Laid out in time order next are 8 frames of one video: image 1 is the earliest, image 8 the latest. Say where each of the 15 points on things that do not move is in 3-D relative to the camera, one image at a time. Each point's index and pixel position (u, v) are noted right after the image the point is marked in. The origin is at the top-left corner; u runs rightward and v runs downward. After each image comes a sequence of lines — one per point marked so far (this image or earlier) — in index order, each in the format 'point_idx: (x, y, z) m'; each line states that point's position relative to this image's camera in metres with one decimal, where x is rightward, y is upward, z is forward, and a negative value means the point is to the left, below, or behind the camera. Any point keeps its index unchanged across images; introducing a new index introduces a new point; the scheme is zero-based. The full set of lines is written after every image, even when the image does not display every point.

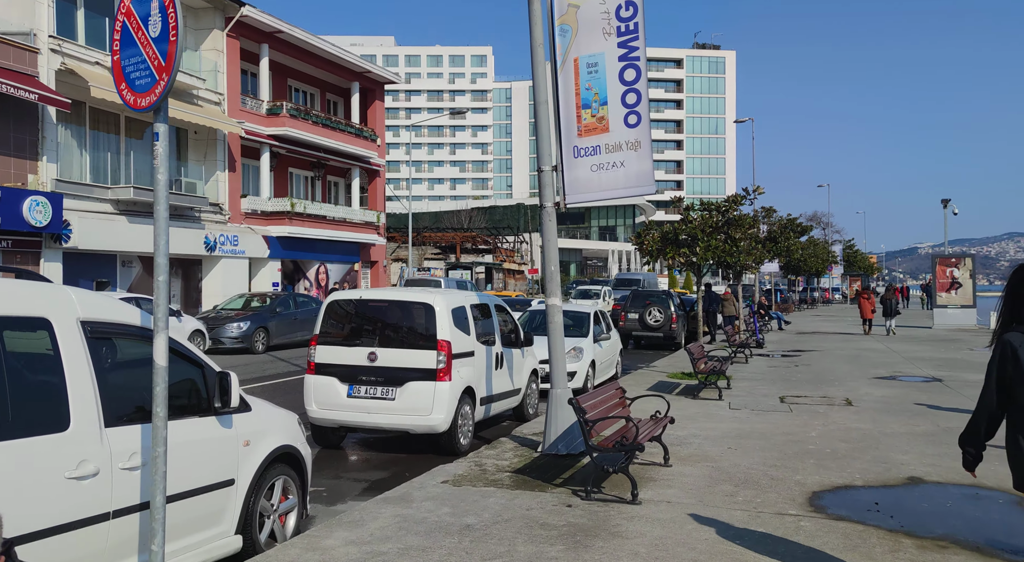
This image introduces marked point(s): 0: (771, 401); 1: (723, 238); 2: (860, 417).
0: (+4.0, -1.8, +12.6) m
1: (+4.2, +0.9, +16.5) m
2: (+4.7, -1.8, +11.2) m
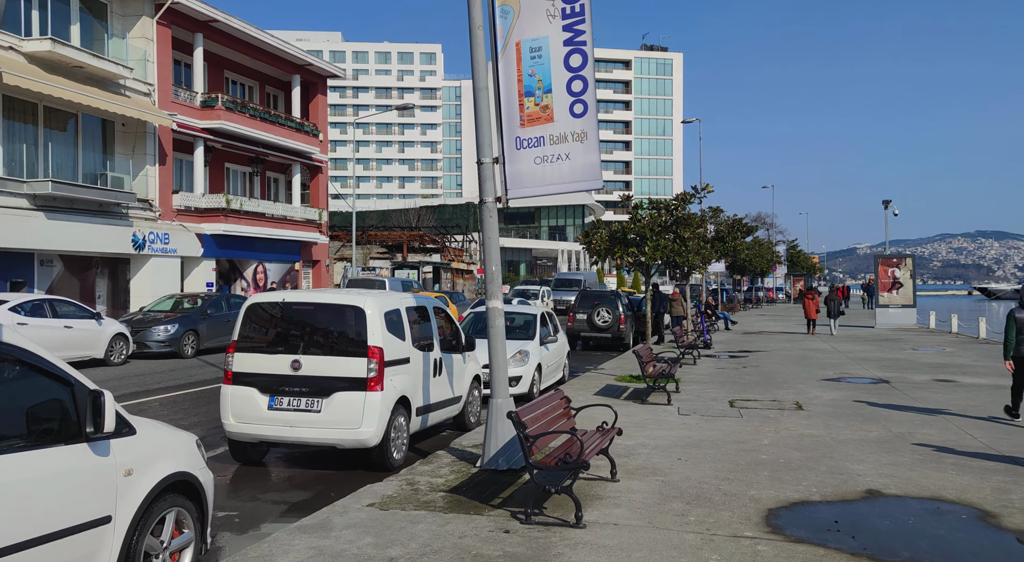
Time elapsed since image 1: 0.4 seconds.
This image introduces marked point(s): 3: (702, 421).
0: (+3.1, -1.8, +12.3) m
1: (+3.2, +0.9, +16.2) m
2: (+3.9, -1.8, +10.9) m
3: (+2.5, -1.8, +10.9) m
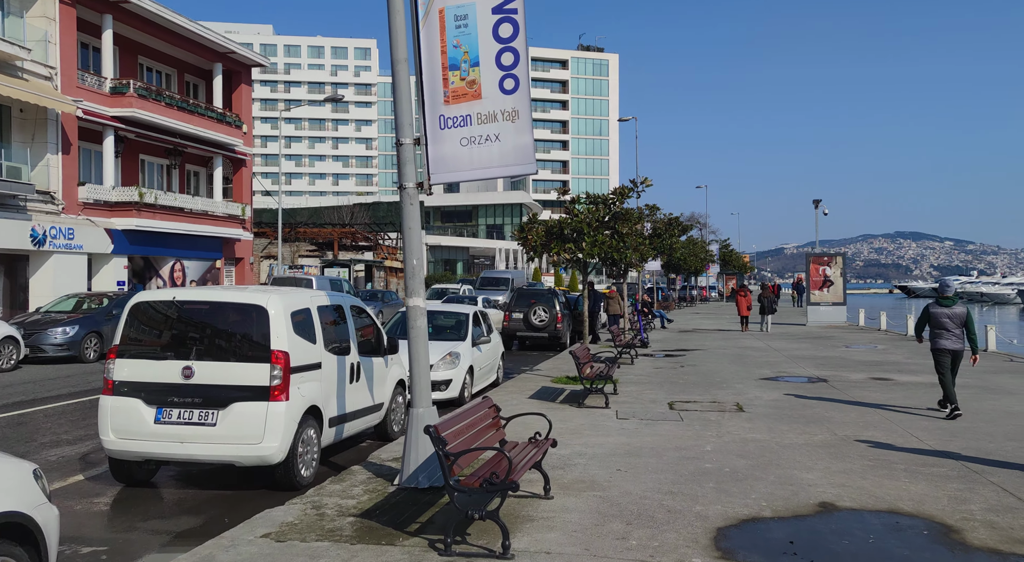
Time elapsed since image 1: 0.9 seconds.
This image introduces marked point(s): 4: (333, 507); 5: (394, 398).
0: (+2.1, -1.8, +11.7) m
1: (+1.8, +0.9, +15.6) m
2: (+3.0, -1.8, +10.4) m
3: (+1.6, -1.8, +10.3) m
4: (-1.3, -1.7, +6.2) m
5: (-1.4, -1.4, +9.8) m
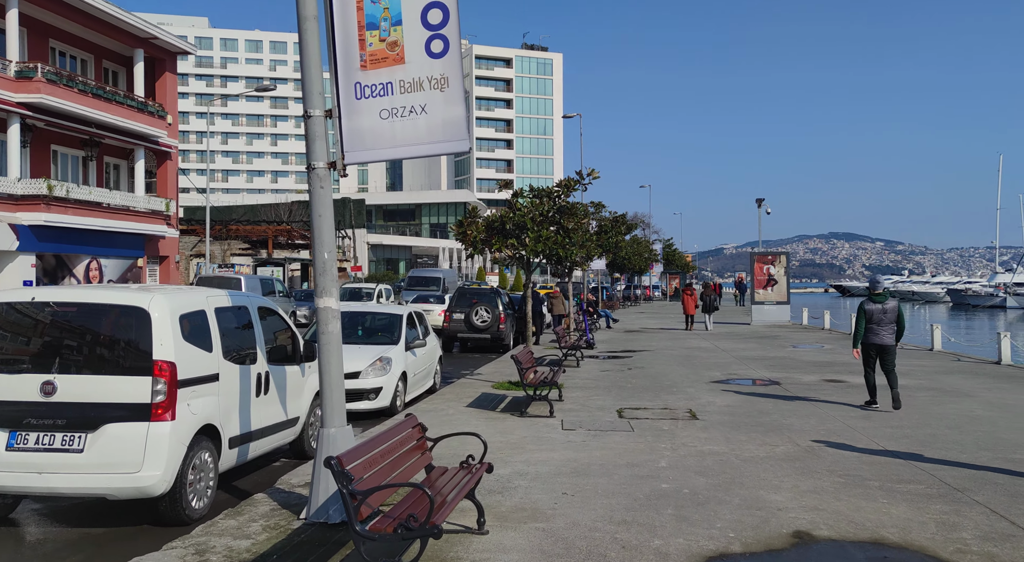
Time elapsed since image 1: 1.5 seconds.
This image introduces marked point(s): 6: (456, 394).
0: (+1.3, -1.8, +10.8) m
1: (+0.8, +0.9, +14.7) m
2: (+2.3, -1.8, +9.6) m
3: (+0.9, -1.8, +9.4) m
4: (-1.8, -1.7, +5.1) m
5: (-2.1, -1.4, +8.7) m
6: (-0.9, -1.8, +13.3) m
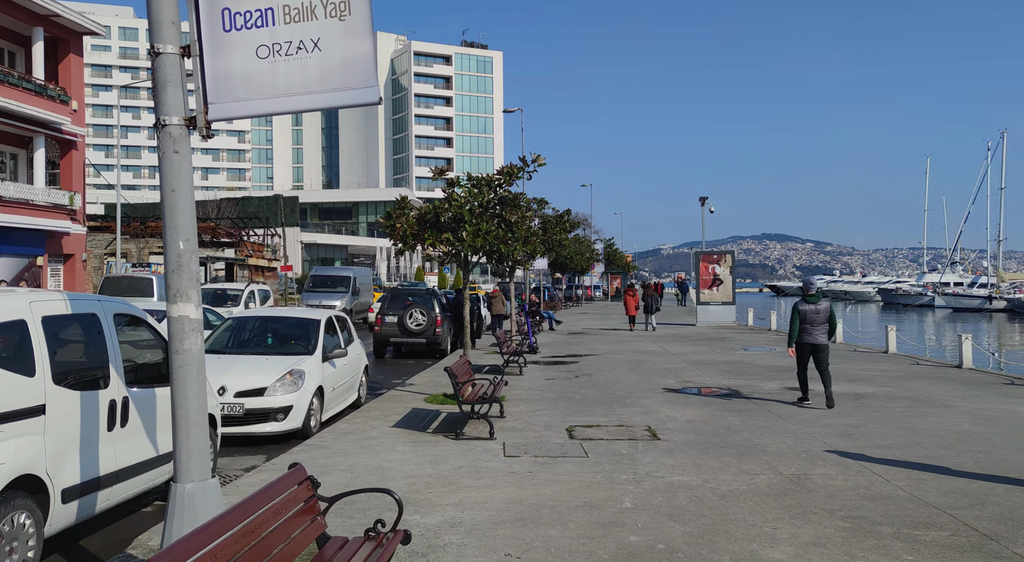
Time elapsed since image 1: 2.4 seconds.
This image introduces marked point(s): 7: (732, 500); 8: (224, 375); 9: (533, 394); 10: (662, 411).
0: (+0.5, -1.8, +9.4) m
1: (-0.3, +0.9, +13.2) m
2: (+1.6, -1.8, +8.2) m
3: (+0.2, -1.8, +7.9) m
4: (-2.1, -1.7, +3.5) m
5: (-2.7, -1.4, +7.0) m
6: (-1.8, -1.8, +11.7) m
7: (+1.8, -1.8, +6.6) m
8: (-3.4, -1.1, +9.8) m
9: (+0.3, -1.8, +12.9) m
10: (+2.0, -1.8, +11.2) m
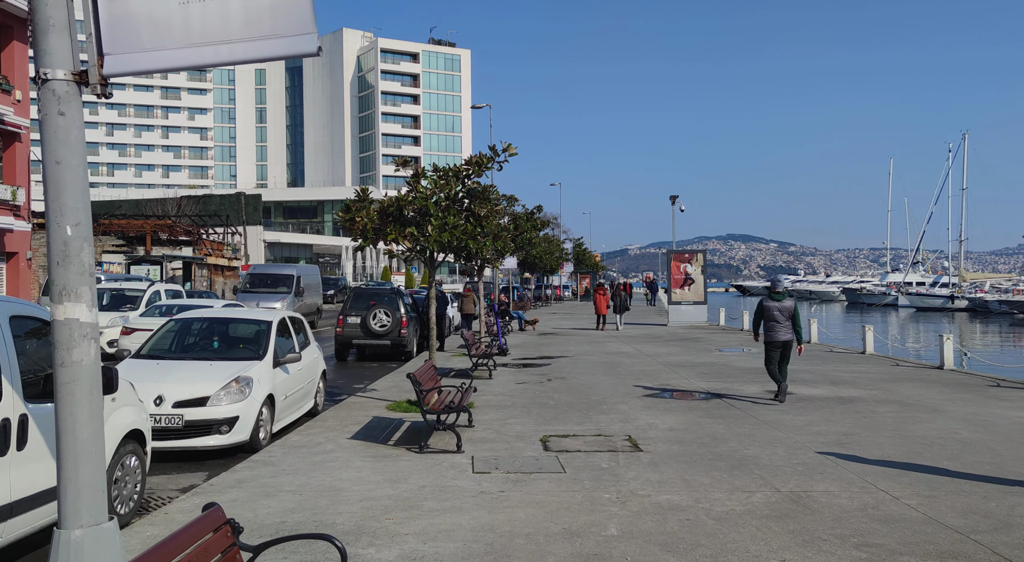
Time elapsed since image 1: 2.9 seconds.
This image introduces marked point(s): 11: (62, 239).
0: (+0.2, -1.7, +8.6) m
1: (-0.7, +1.0, +12.4) m
2: (+1.3, -1.7, +7.4) m
3: (-0.1, -1.7, +7.1) m
4: (-2.2, -1.7, +2.6) m
5: (-2.9, -1.3, +6.1) m
6: (-2.2, -1.8, +10.8) m
7: (+1.6, -1.7, +5.9) m
8: (-3.7, -1.1, +8.8) m
9: (-0.1, -1.7, +12.1) m
10: (+1.6, -1.7, +10.5) m
11: (-1.9, +0.2, +3.5) m
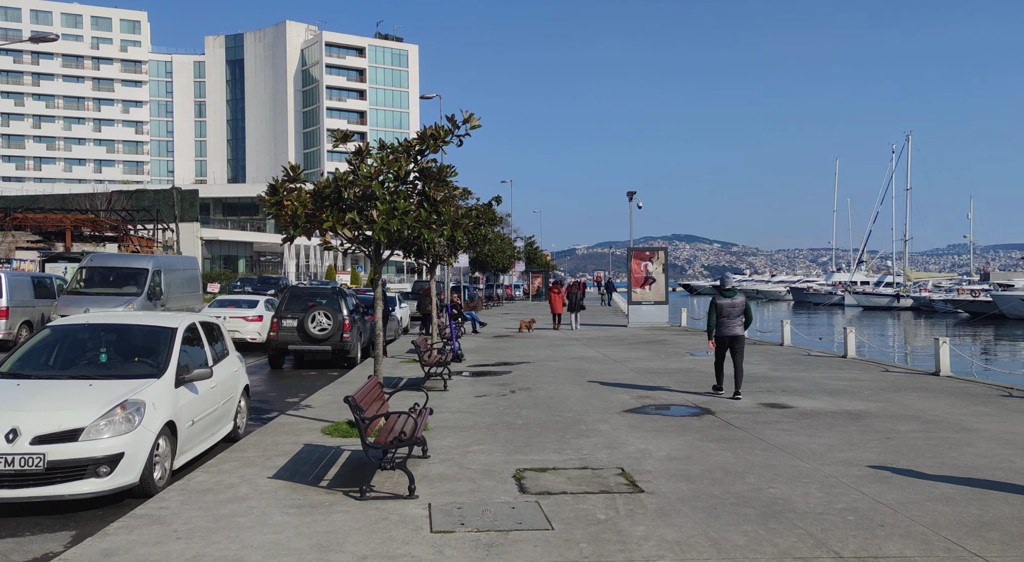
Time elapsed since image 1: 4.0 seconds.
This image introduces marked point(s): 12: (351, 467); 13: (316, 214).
0: (-0.1, -1.7, +6.7) m
1: (-1.2, +1.0, +10.5) m
2: (+1.2, -1.7, +5.7) m
3: (-0.2, -1.7, +5.3) m
4: (-2.1, -1.6, +0.6) m
5: (-3.0, -1.3, +4.1) m
6: (-2.6, -1.8, +8.9) m
7: (+1.5, -1.7, +4.1) m
8: (-4.0, -1.1, +6.7) m
9: (-0.6, -1.7, +10.3) m
10: (+1.3, -1.7, +8.8) m
11: (-1.8, +0.2, +1.5) m
12: (-1.5, -1.7, +7.7) m
13: (-2.4, +0.8, +10.0) m
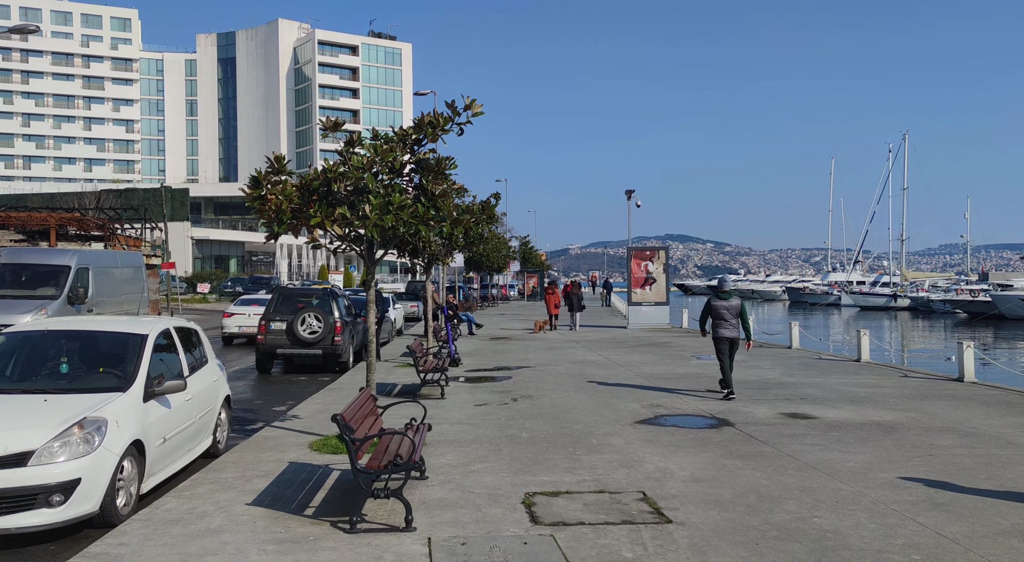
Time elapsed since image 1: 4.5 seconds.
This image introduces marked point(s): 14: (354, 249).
0: (0.0, -1.7, +5.9) m
1: (-1.2, +1.0, +9.6) m
2: (+1.2, -1.7, +4.9) m
3: (-0.1, -1.7, +4.5) m
4: (-2.0, -1.6, -0.2) m
5: (-2.9, -1.3, +3.2) m
6: (-2.6, -1.8, +8.0) m
7: (+1.5, -1.7, +3.3) m
8: (-3.9, -1.1, +5.9) m
9: (-0.6, -1.7, +9.5) m
10: (+1.3, -1.7, +8.0) m
11: (-1.7, +0.2, +0.7) m
12: (-1.5, -1.7, +6.9) m
13: (-2.3, +0.8, +9.2) m
14: (-1.8, +0.4, +9.5) m
